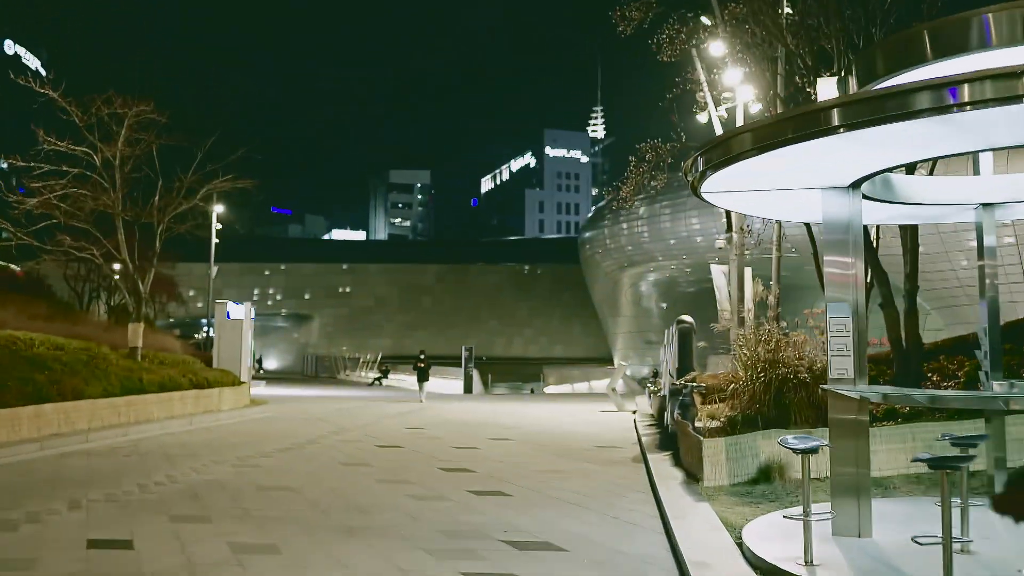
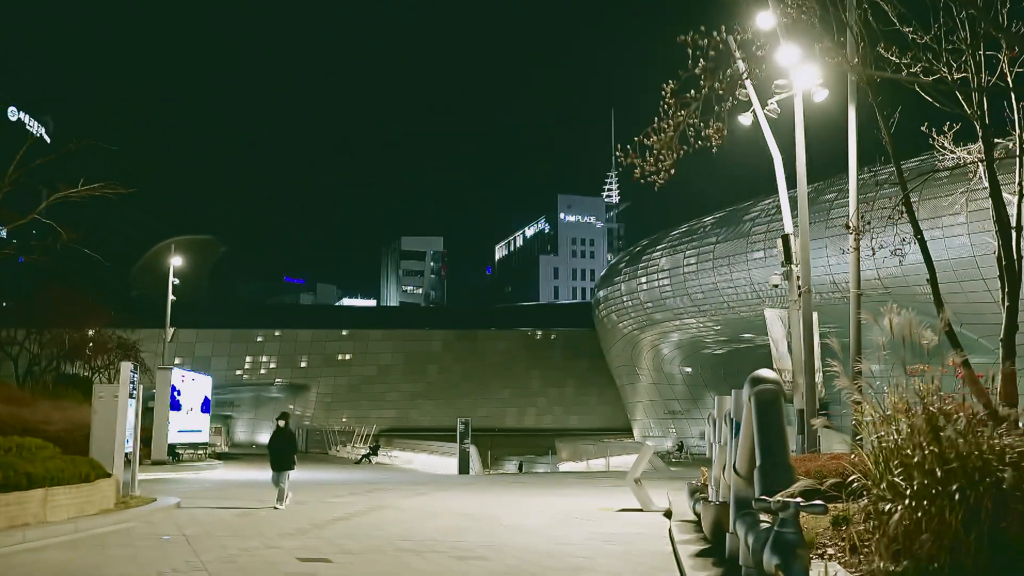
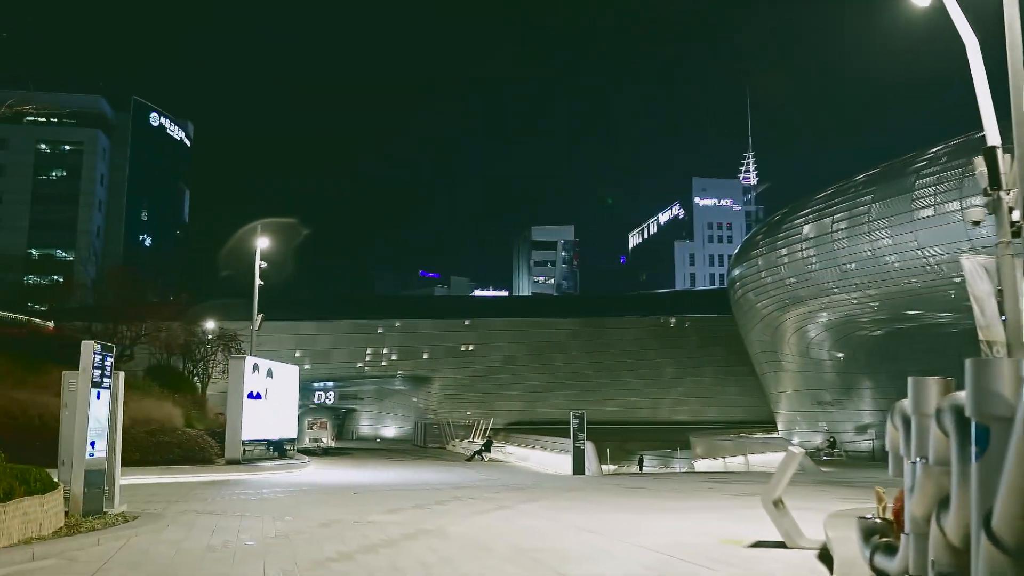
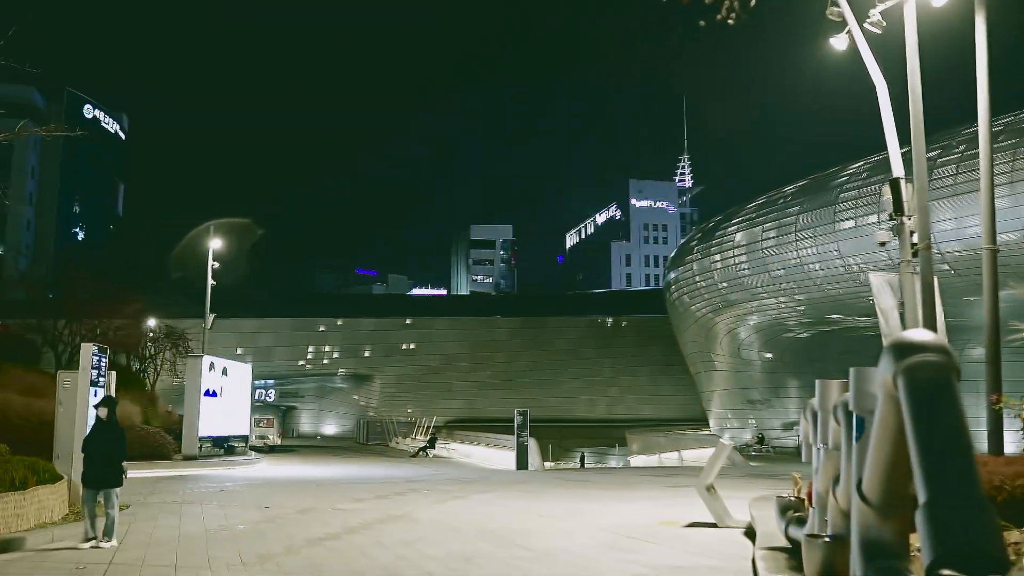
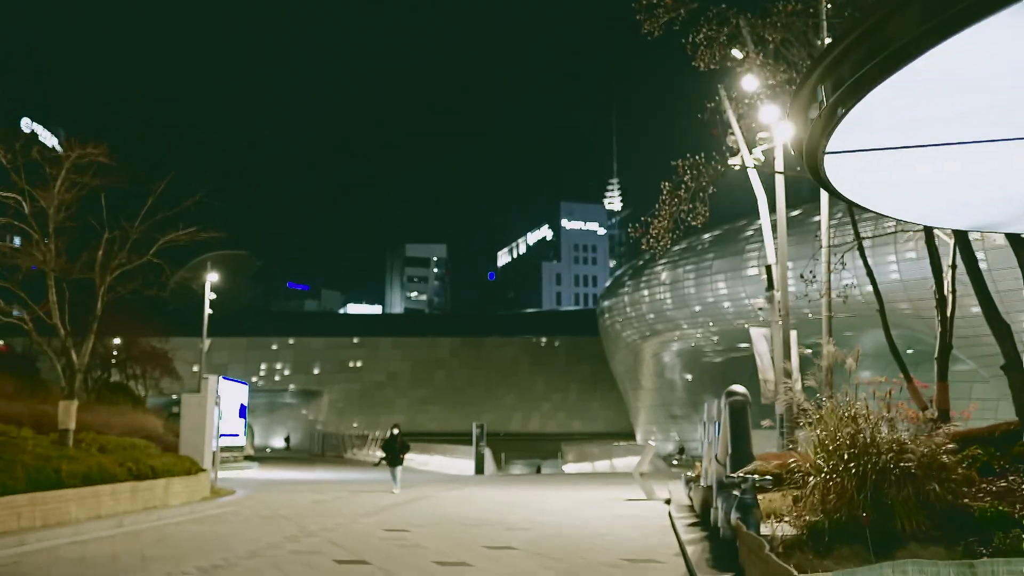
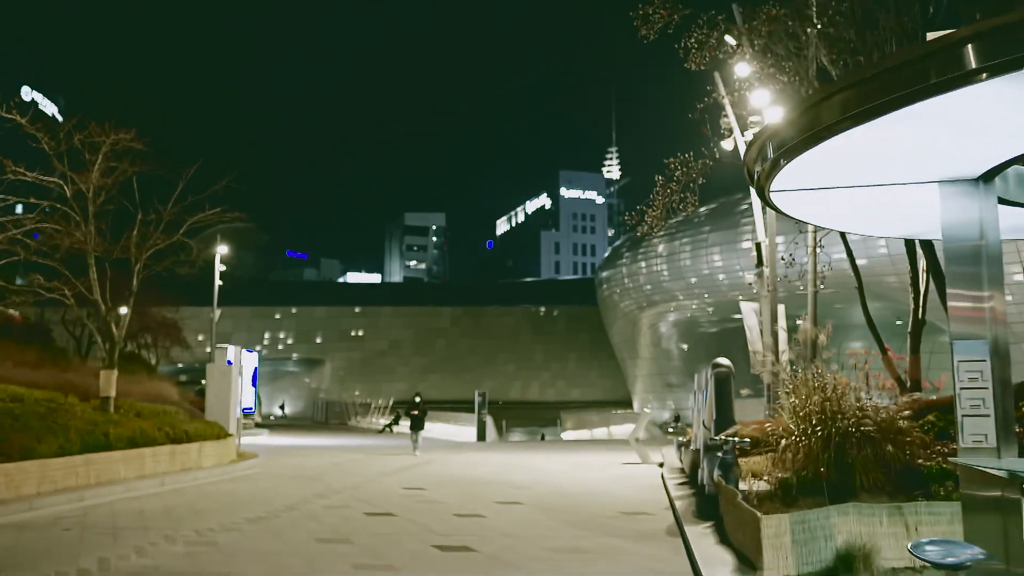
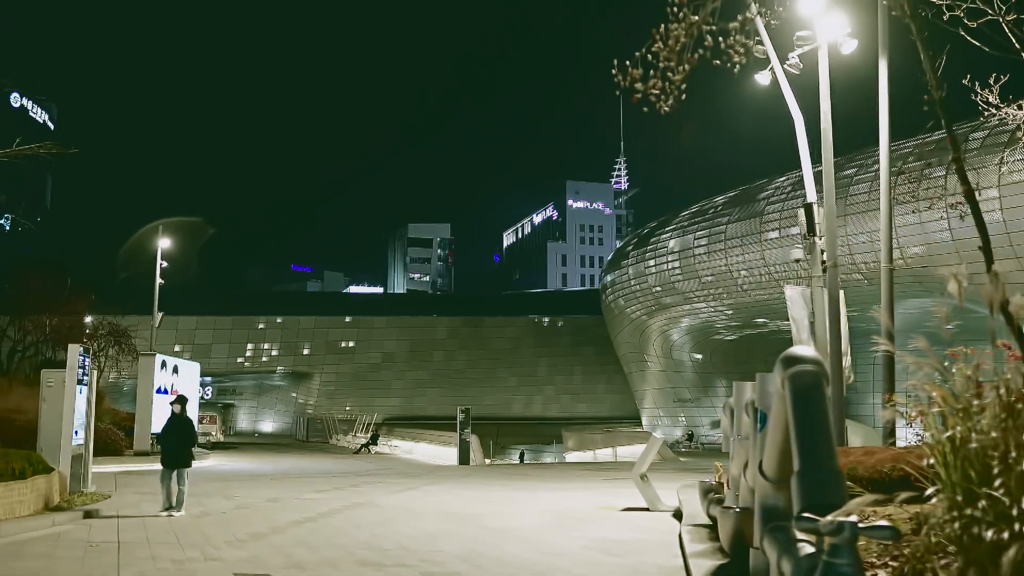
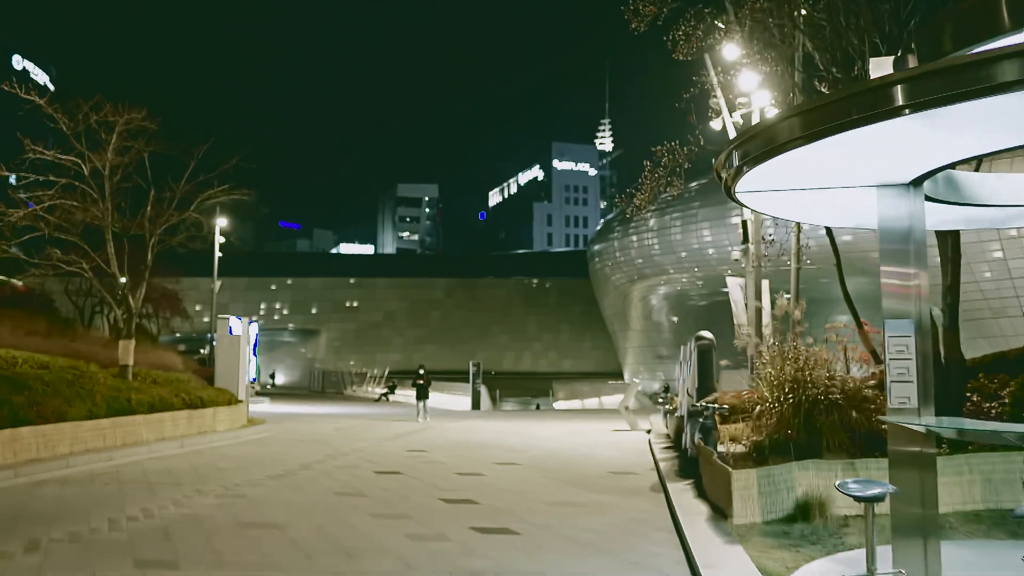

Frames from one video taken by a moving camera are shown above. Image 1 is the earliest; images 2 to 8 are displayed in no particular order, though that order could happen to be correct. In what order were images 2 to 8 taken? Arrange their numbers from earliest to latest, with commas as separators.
8, 6, 5, 2, 7, 4, 3
